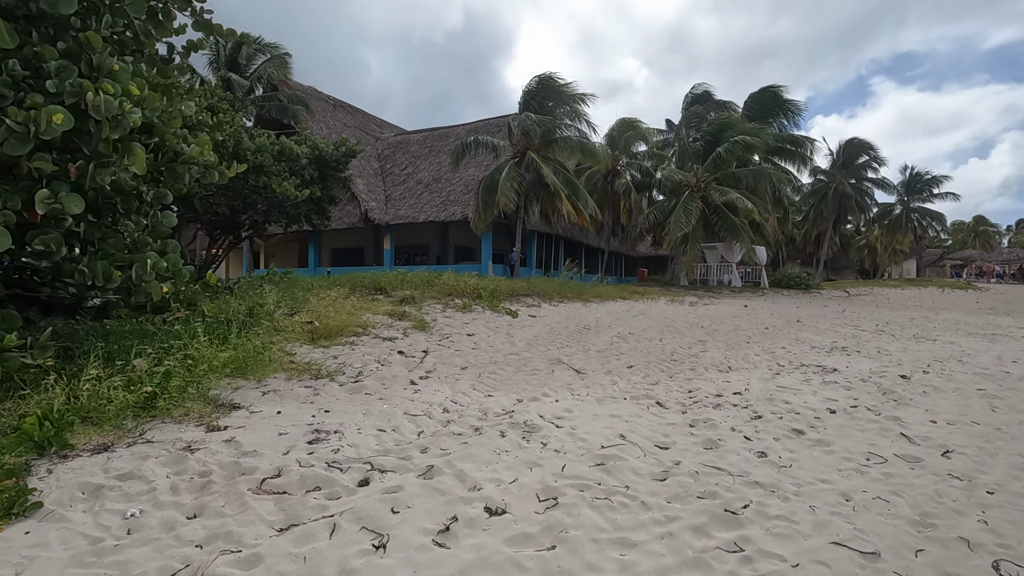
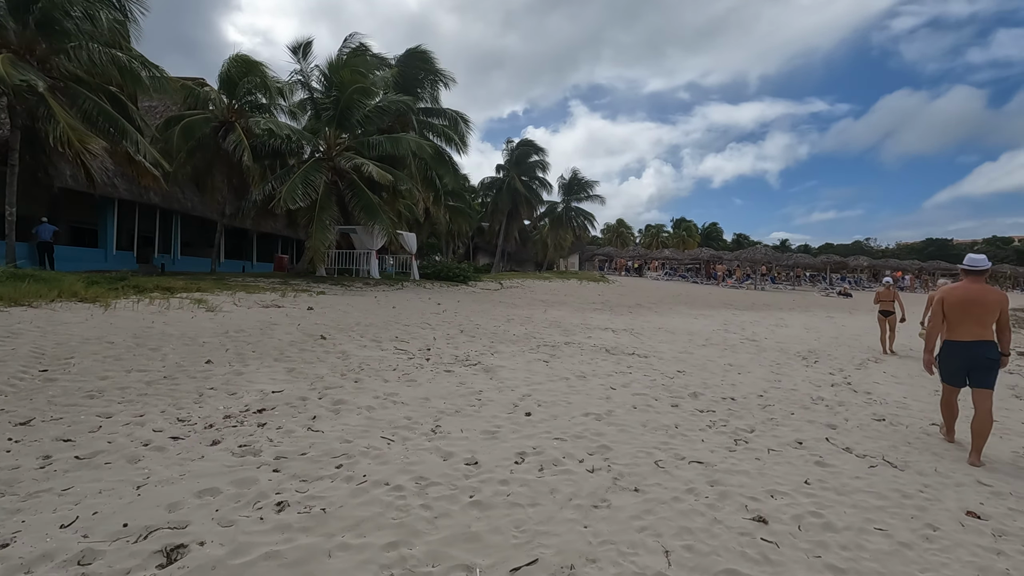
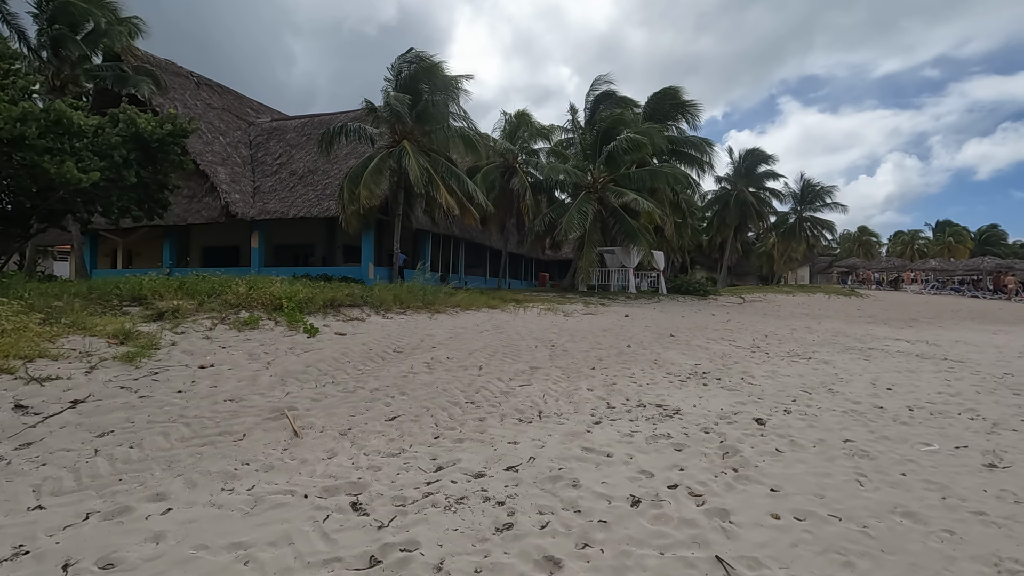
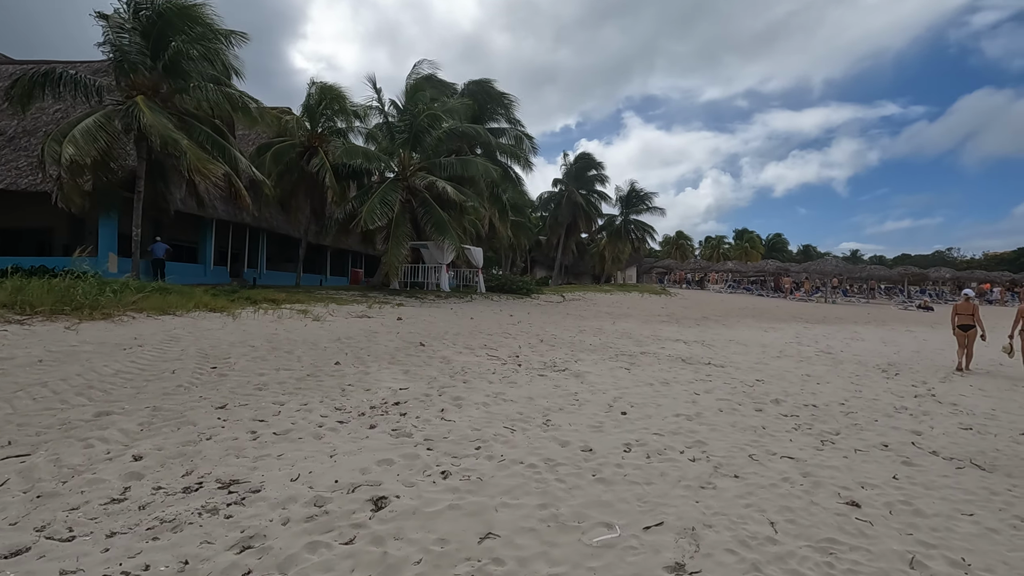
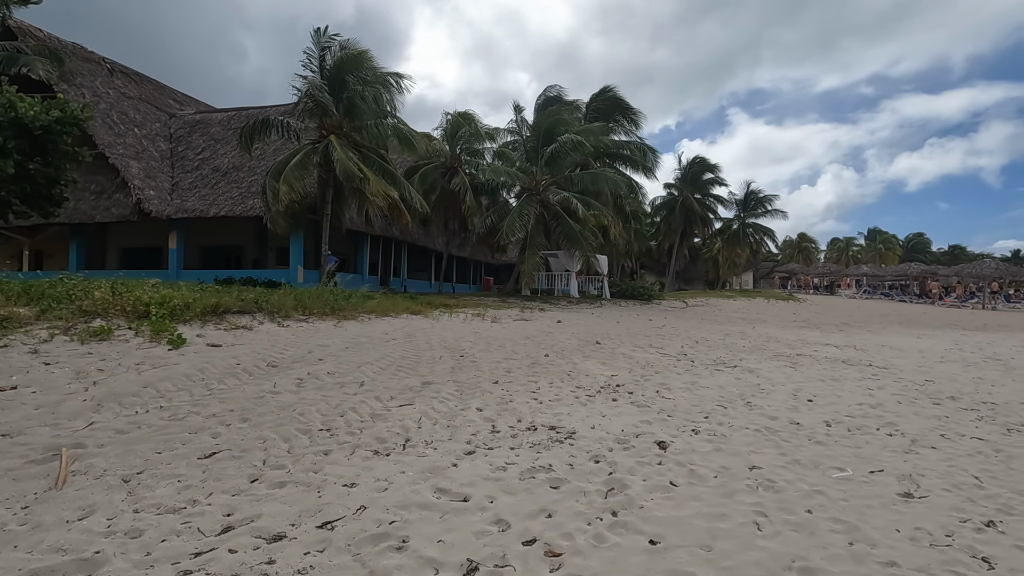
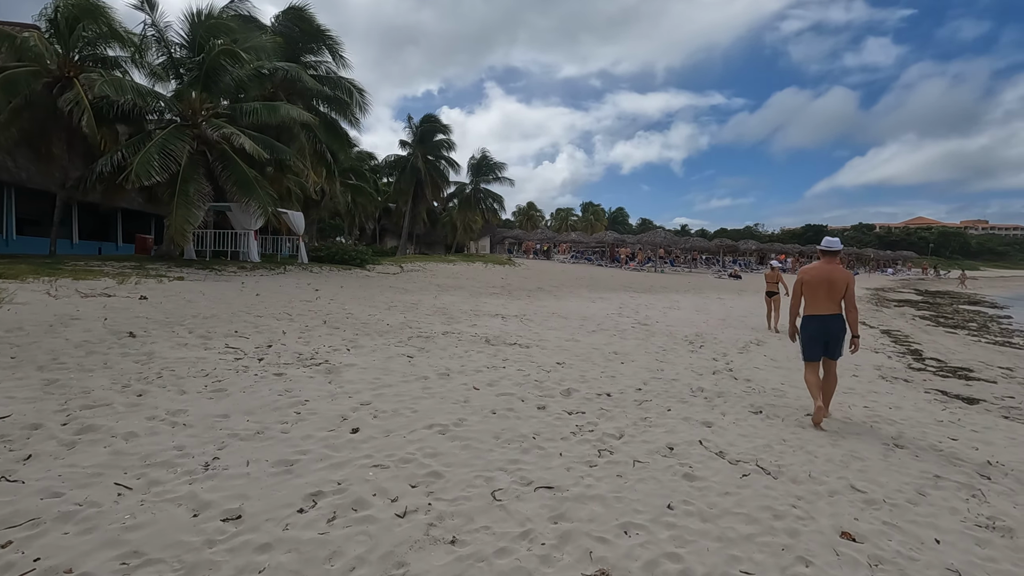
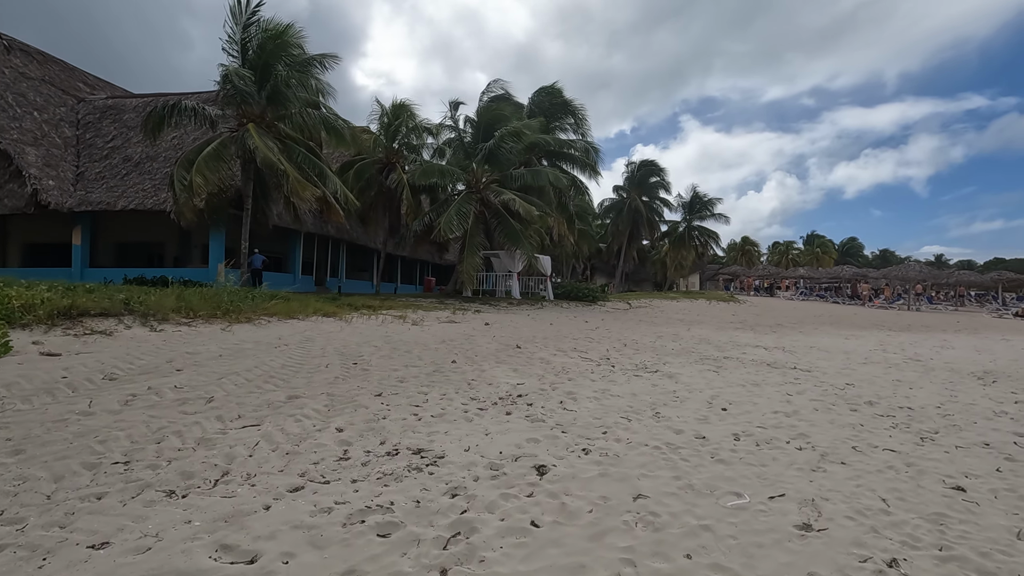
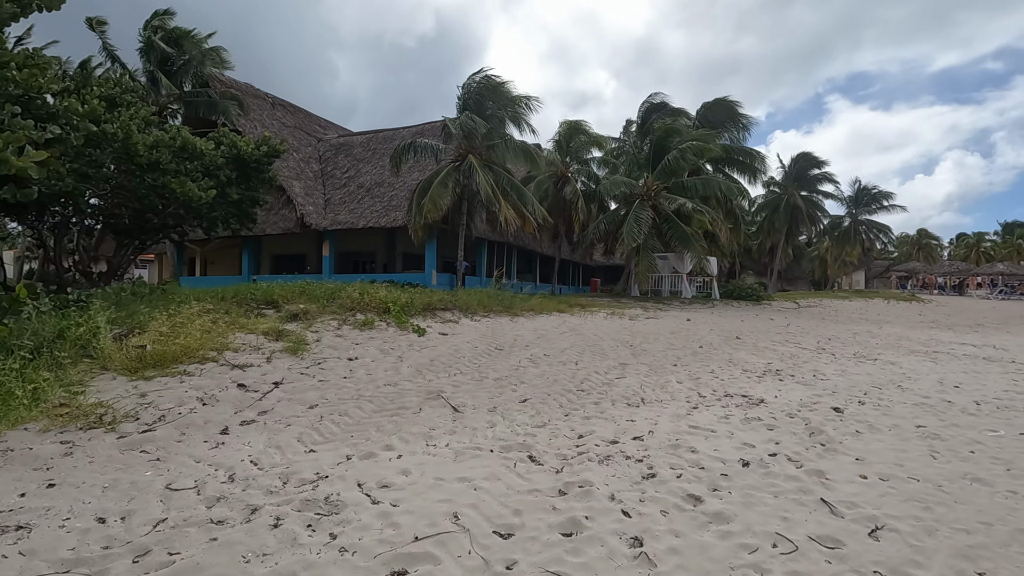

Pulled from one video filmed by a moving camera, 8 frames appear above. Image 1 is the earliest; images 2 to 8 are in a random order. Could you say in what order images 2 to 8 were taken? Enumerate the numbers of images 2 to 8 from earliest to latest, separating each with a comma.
8, 3, 5, 7, 4, 2, 6
